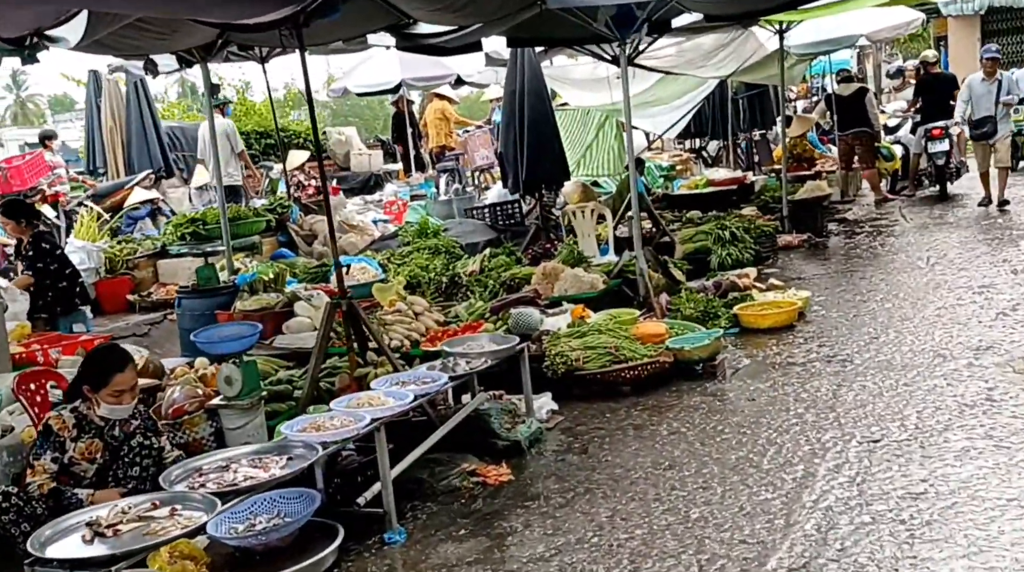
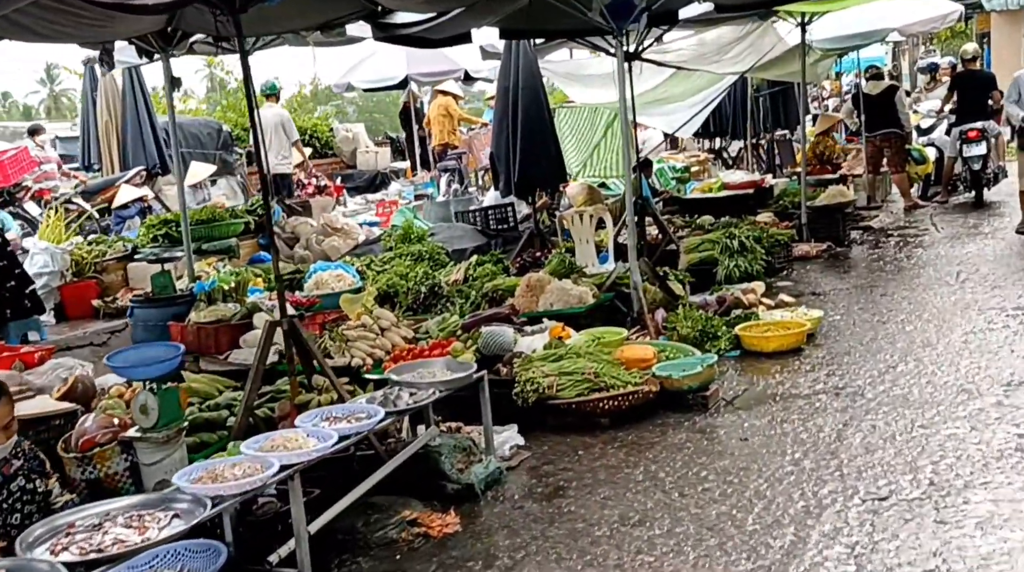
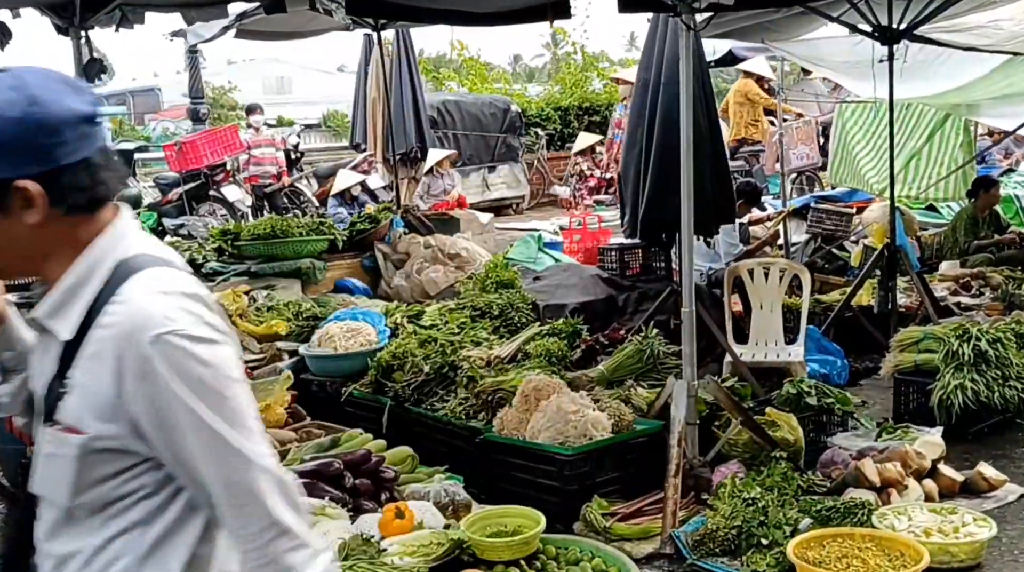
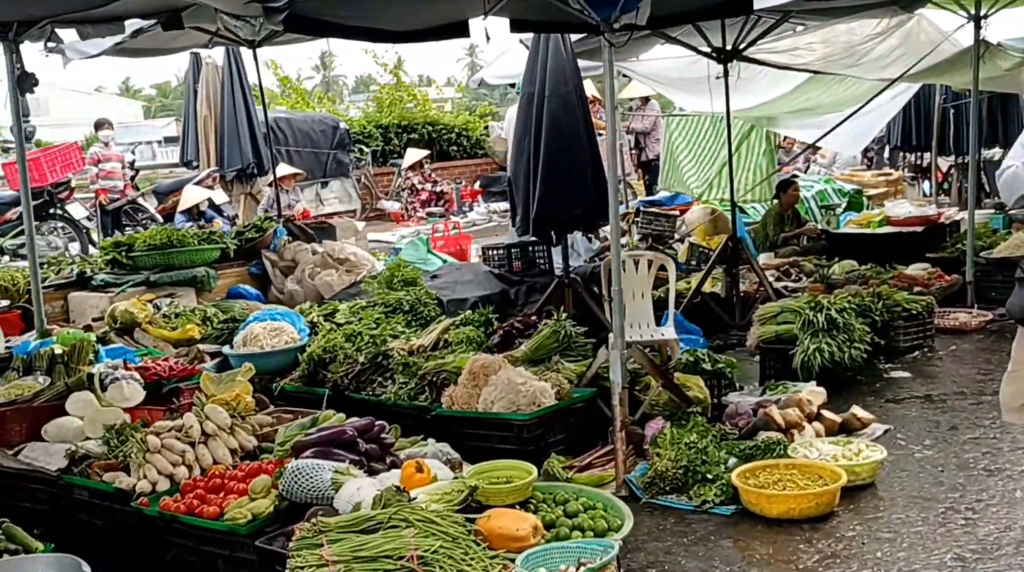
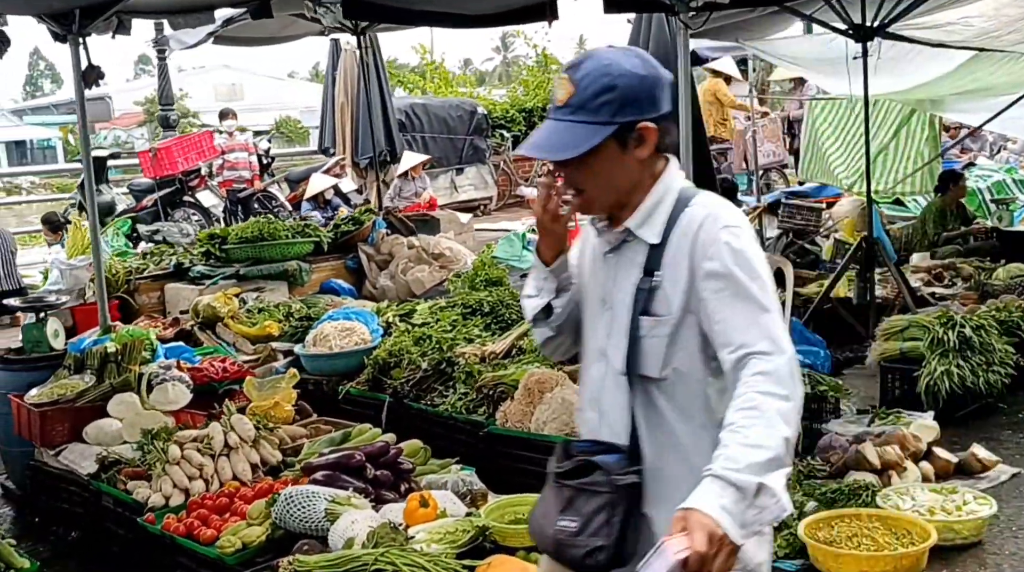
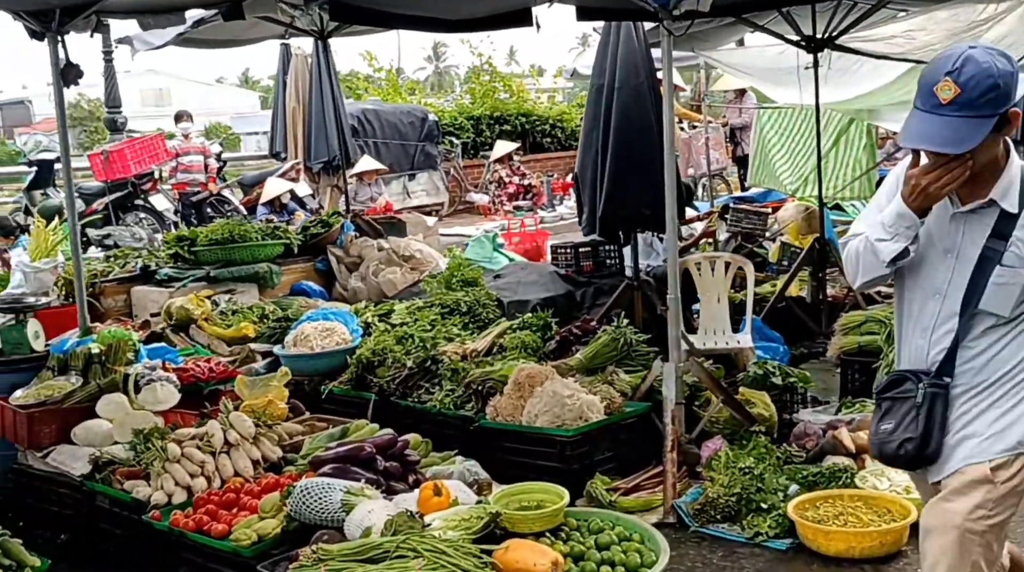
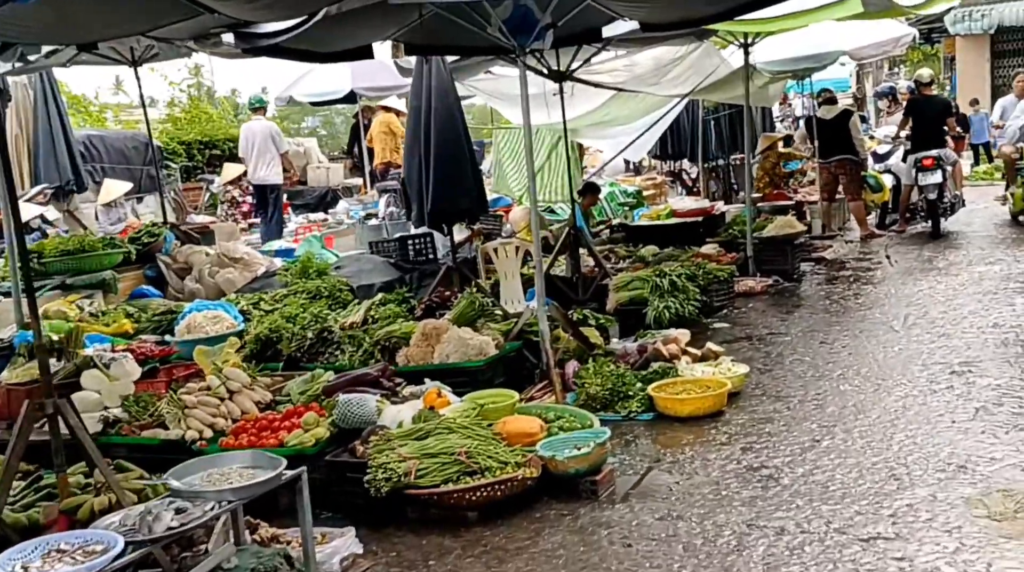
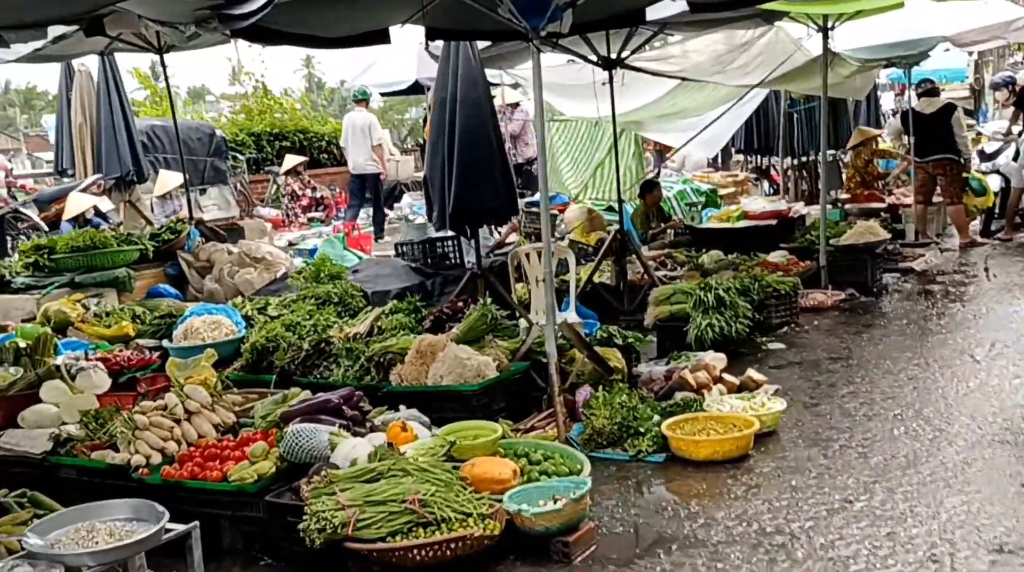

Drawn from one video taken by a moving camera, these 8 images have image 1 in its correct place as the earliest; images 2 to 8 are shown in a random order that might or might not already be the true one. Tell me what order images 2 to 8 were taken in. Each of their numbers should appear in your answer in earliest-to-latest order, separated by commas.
2, 7, 8, 4, 6, 5, 3
